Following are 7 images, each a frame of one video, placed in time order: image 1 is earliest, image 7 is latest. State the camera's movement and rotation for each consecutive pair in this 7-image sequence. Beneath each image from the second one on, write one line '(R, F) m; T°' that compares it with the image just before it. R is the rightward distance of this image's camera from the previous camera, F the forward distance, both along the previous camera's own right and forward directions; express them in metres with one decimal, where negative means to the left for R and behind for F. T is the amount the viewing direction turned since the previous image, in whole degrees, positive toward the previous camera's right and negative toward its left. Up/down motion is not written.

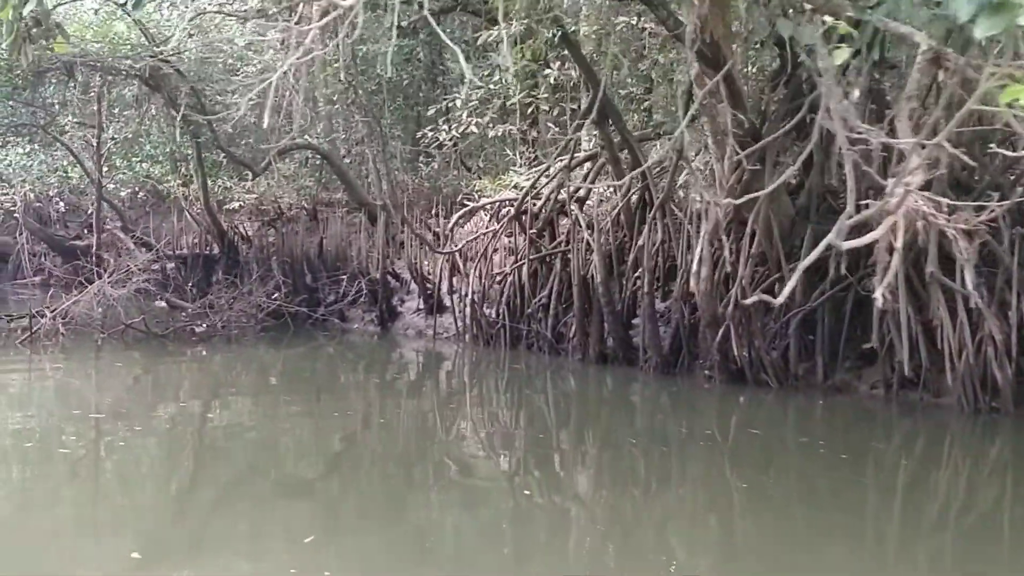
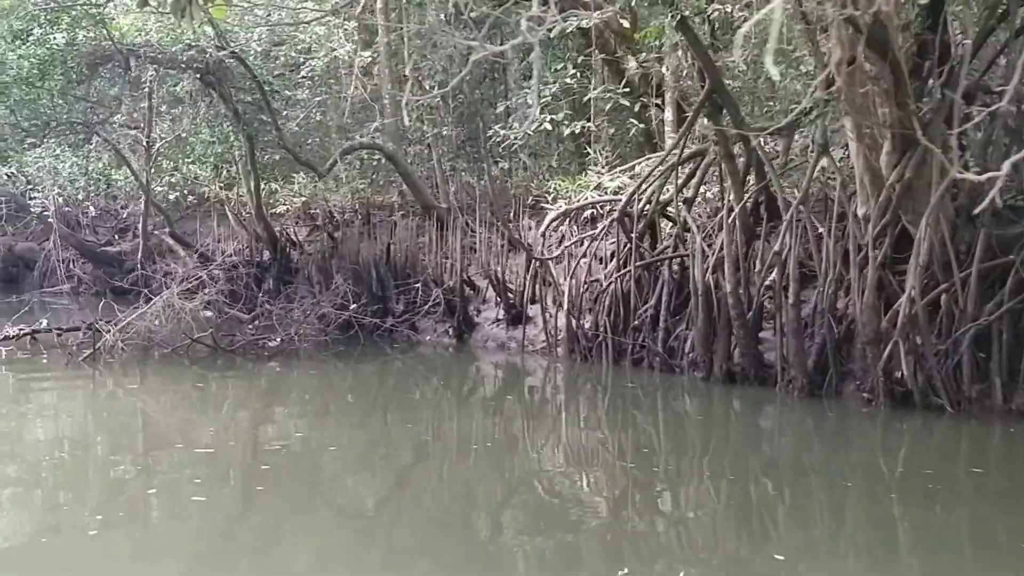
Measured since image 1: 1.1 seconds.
(-0.6, +0.7) m; 0°
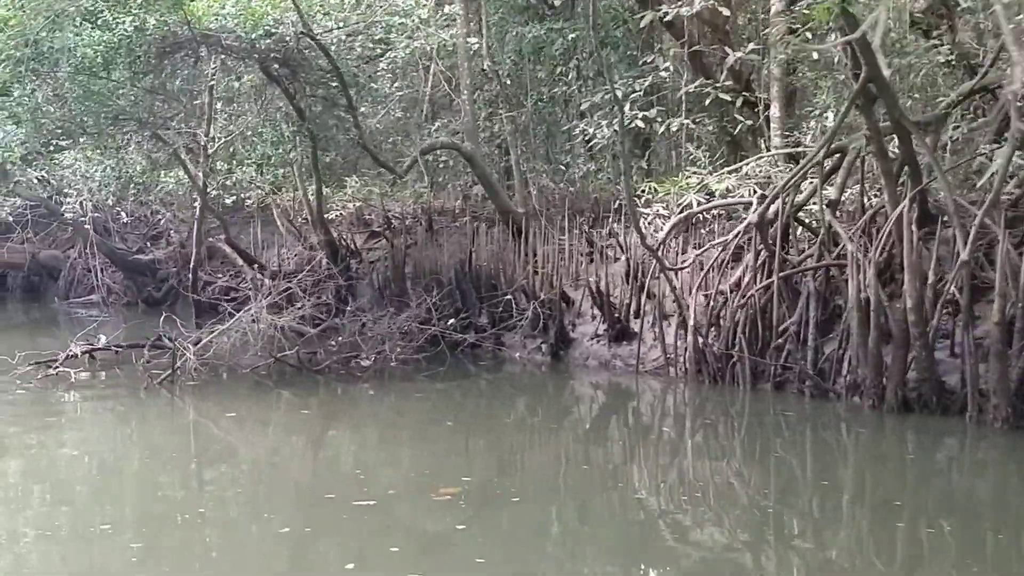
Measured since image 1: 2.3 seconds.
(-0.7, +0.8) m; 0°
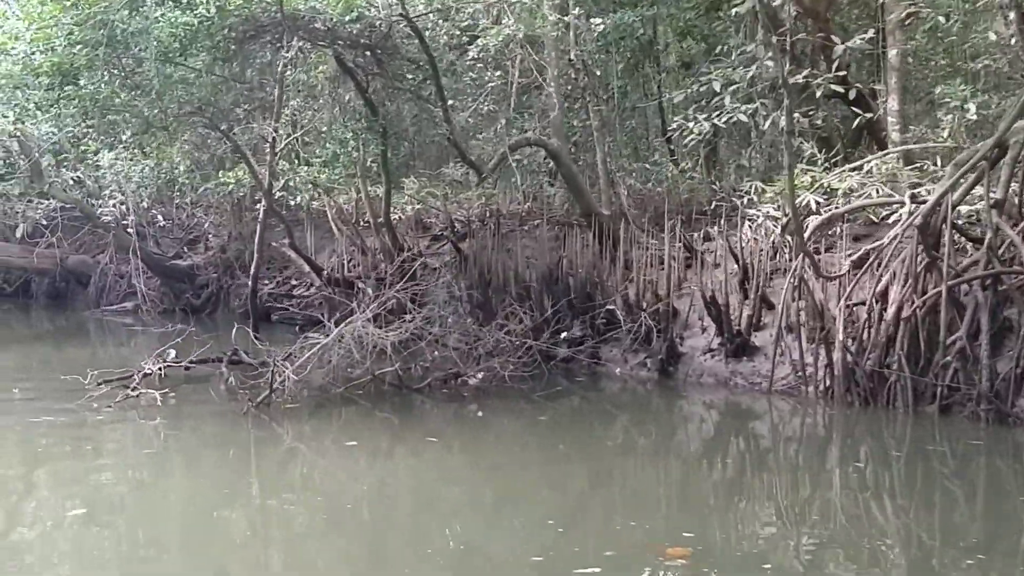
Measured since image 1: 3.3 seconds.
(-0.6, +0.7) m; 0°
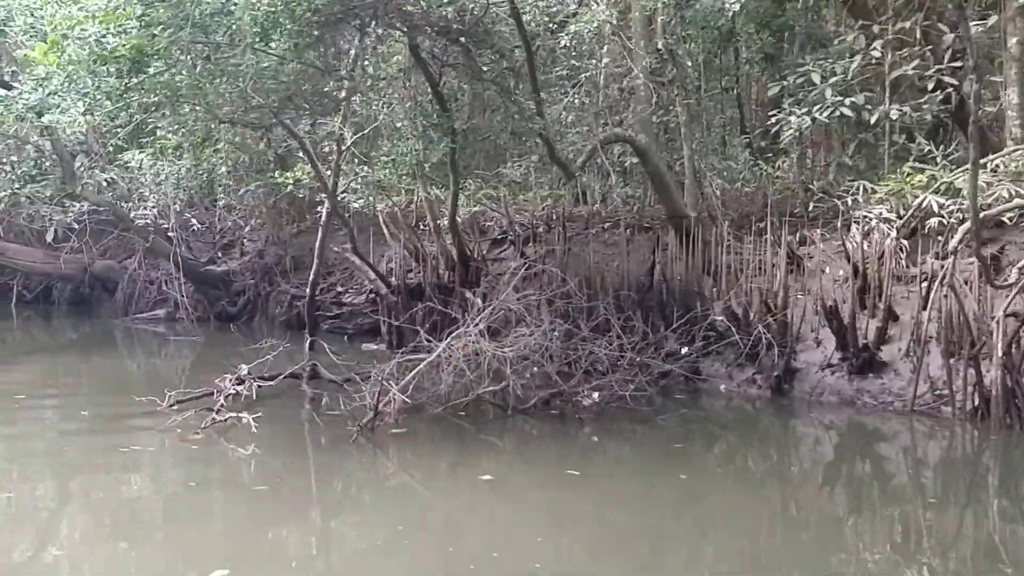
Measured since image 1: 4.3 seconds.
(-0.5, +0.6) m; 0°
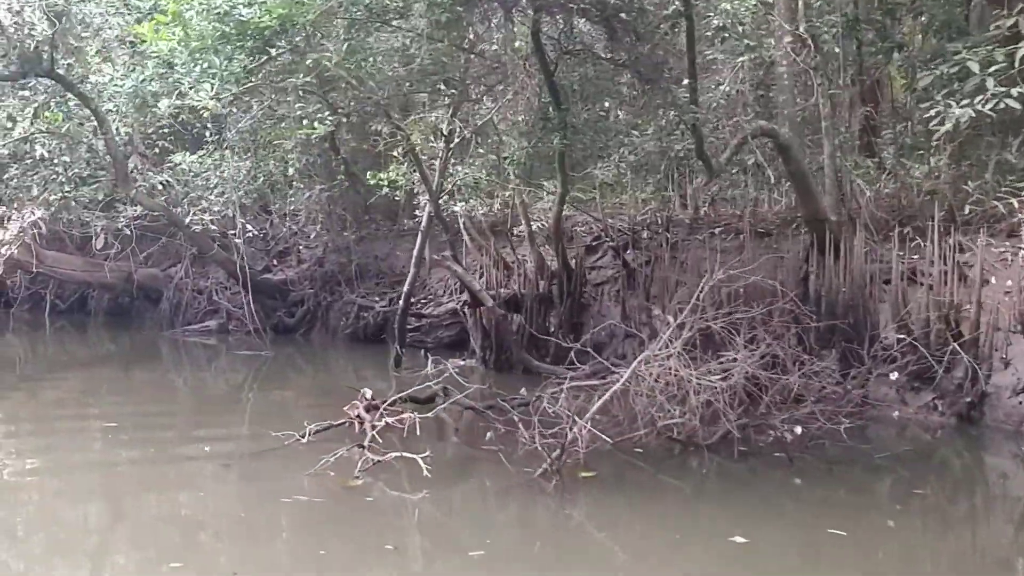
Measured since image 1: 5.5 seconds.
(-0.7, +0.8) m; 0°
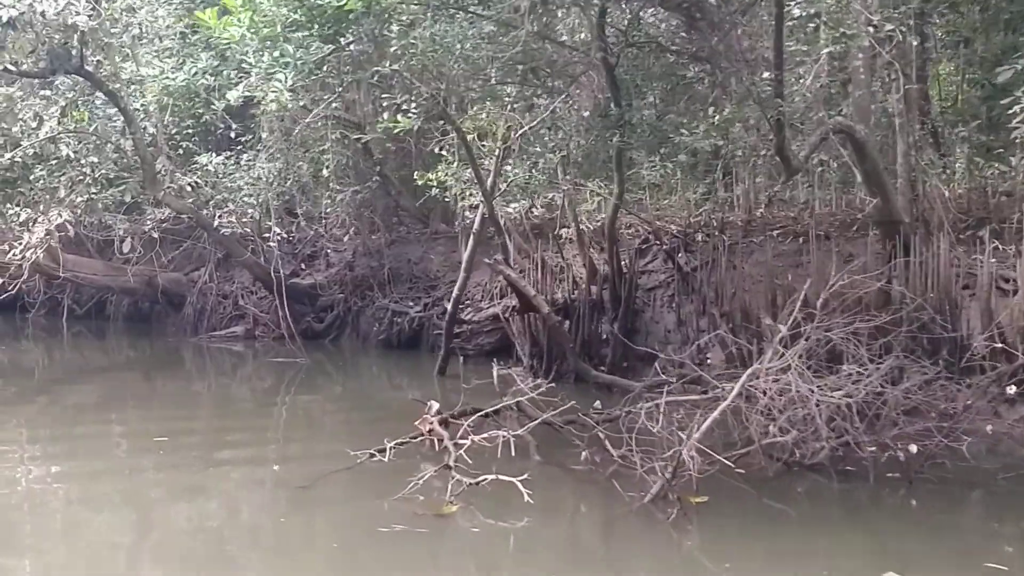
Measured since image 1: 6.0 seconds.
(-0.3, +0.4) m; 0°
